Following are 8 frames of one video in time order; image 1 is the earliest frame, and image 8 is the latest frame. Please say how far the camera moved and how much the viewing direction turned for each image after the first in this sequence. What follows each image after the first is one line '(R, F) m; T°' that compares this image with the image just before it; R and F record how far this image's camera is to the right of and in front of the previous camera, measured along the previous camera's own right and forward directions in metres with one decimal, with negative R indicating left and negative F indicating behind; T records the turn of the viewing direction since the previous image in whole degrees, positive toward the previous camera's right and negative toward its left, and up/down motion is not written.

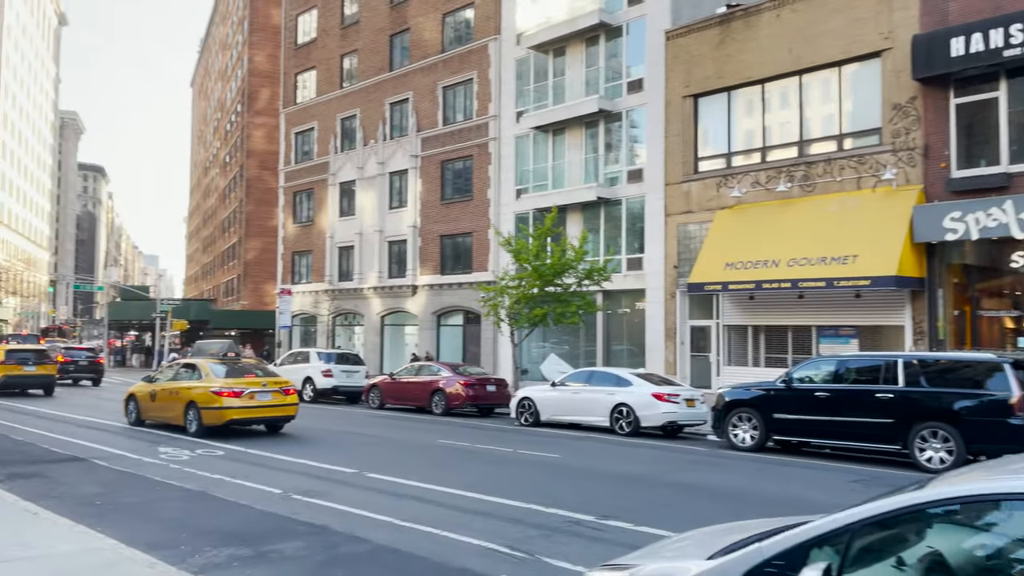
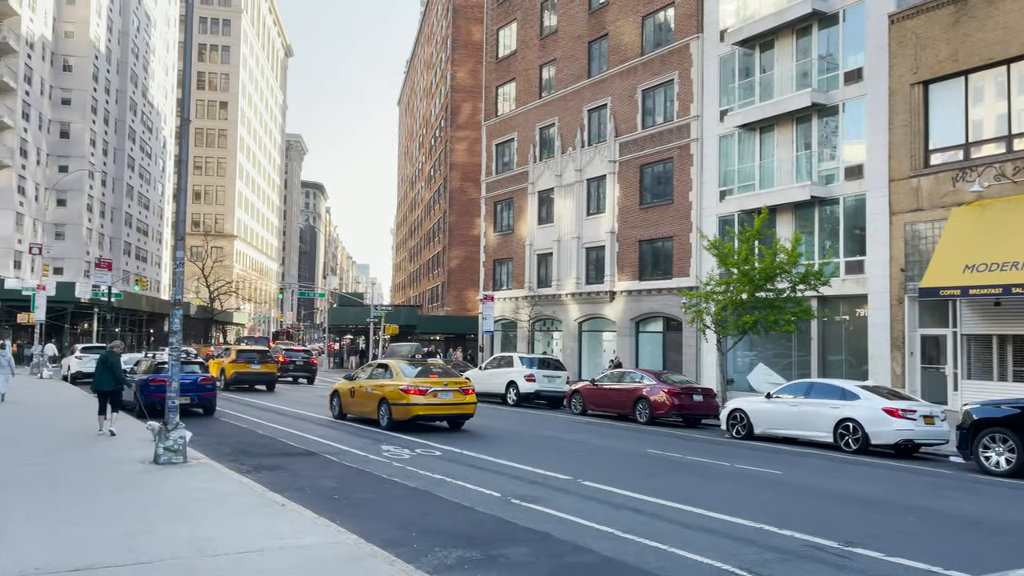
(-0.3, +0.2) m; -14°
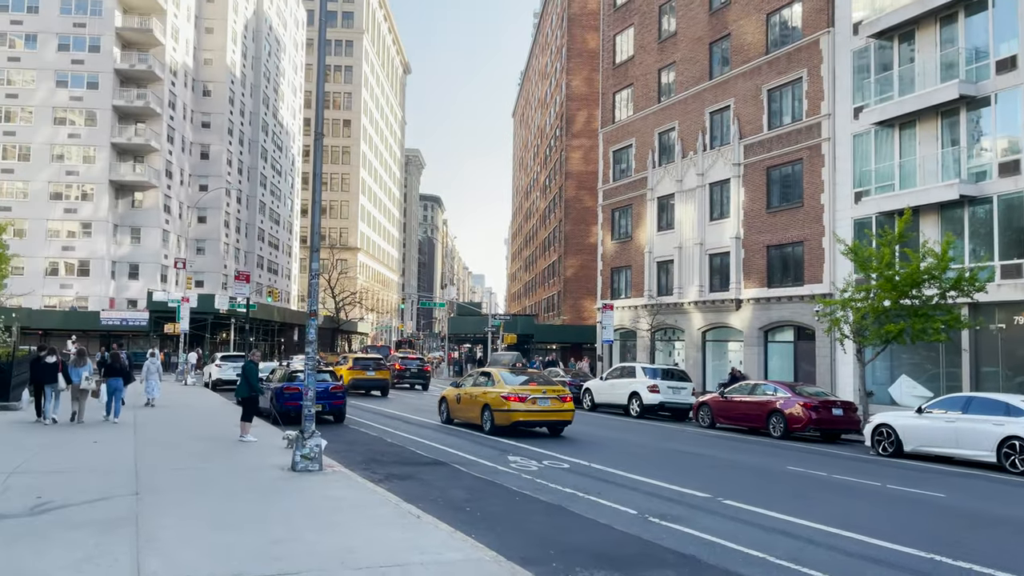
(-0.2, +0.3) m; -8°
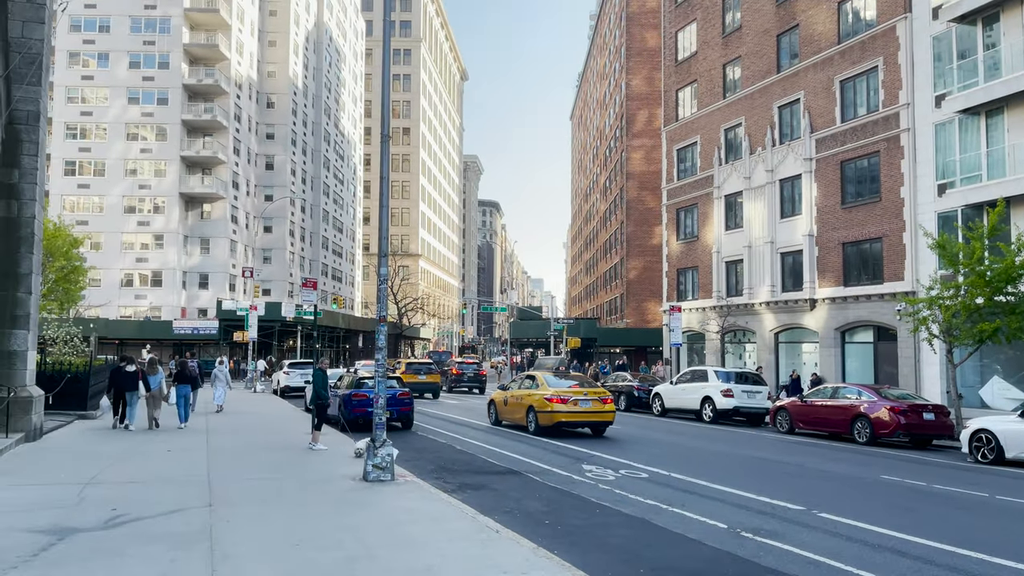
(-0.2, +0.4) m; -4°
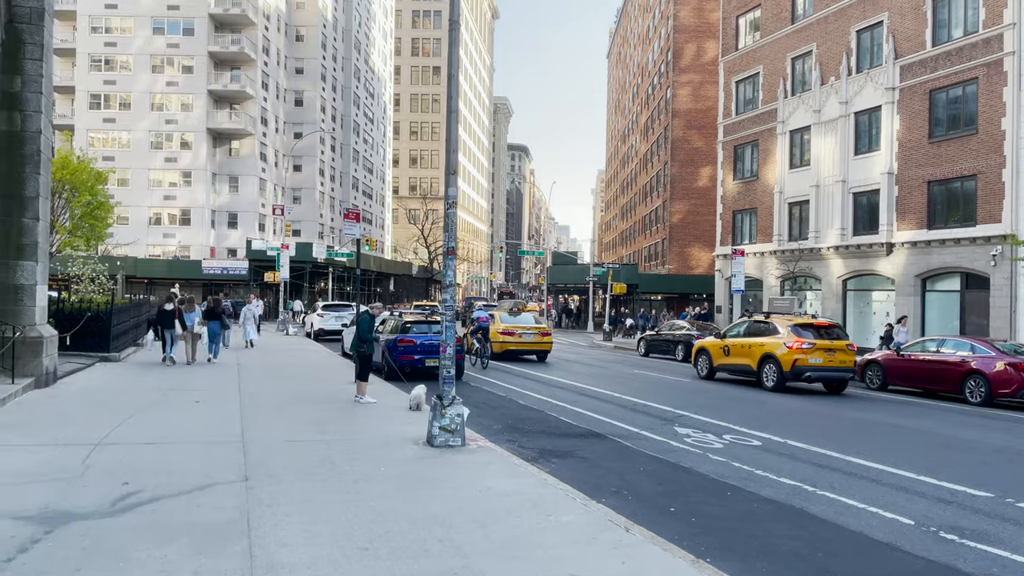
(-0.8, +2.1) m; -2°
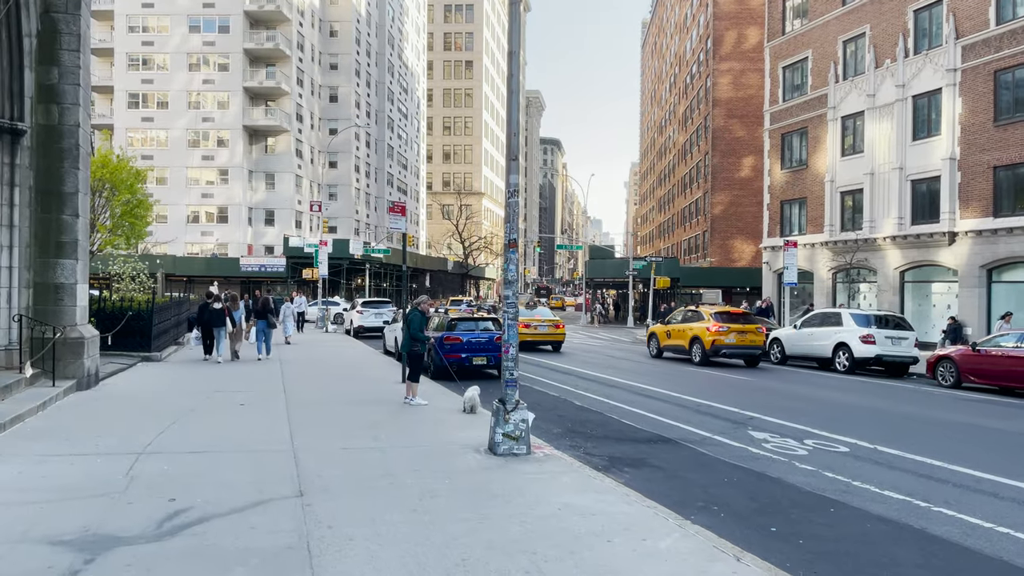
(-0.4, +0.7) m; -2°
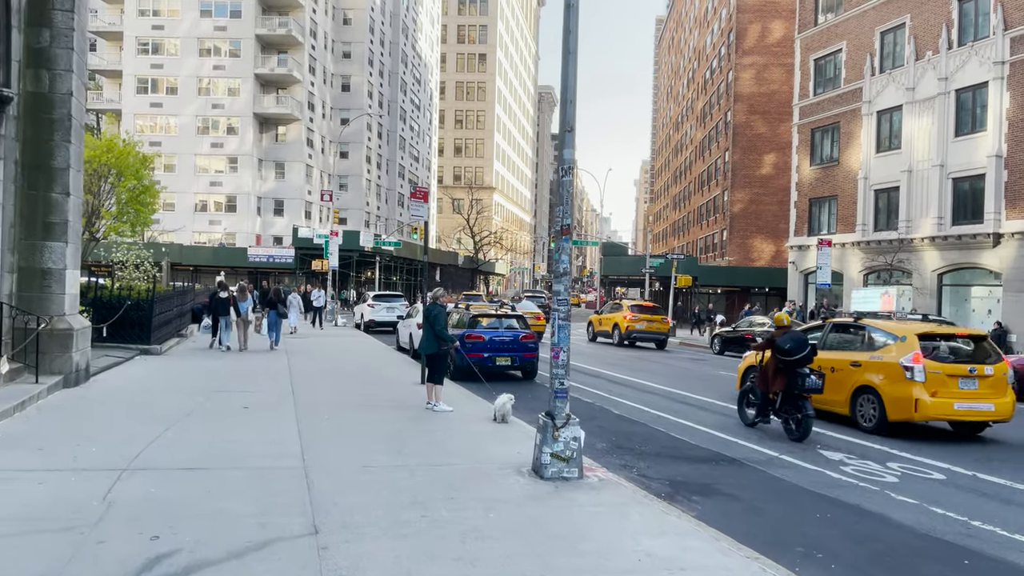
(-0.4, +1.3) m; 0°
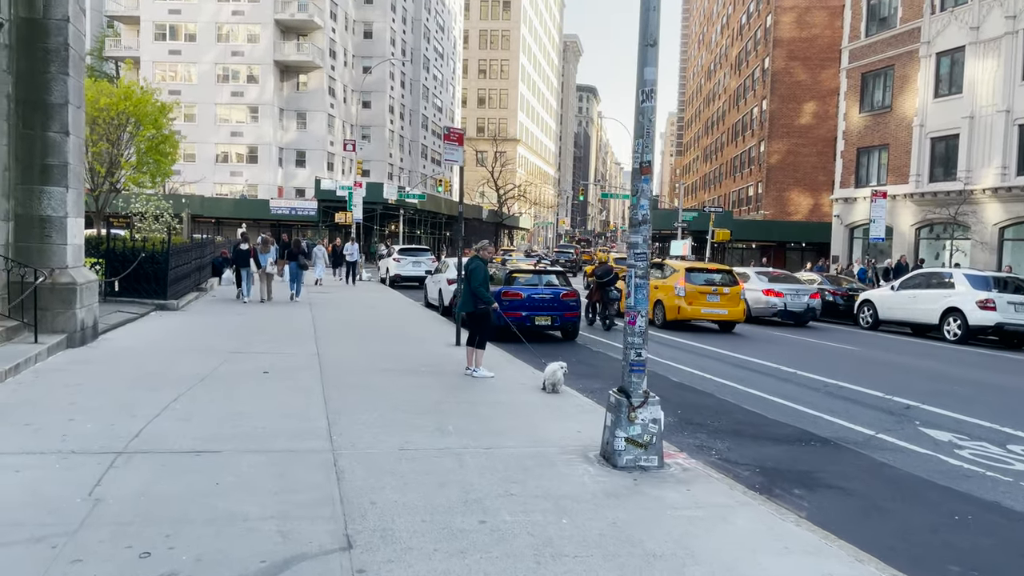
(-0.3, +1.3) m; -2°
